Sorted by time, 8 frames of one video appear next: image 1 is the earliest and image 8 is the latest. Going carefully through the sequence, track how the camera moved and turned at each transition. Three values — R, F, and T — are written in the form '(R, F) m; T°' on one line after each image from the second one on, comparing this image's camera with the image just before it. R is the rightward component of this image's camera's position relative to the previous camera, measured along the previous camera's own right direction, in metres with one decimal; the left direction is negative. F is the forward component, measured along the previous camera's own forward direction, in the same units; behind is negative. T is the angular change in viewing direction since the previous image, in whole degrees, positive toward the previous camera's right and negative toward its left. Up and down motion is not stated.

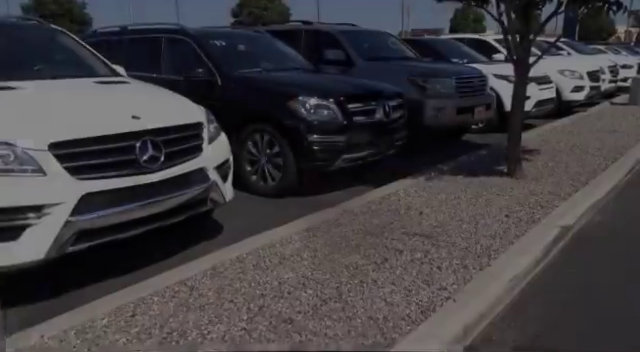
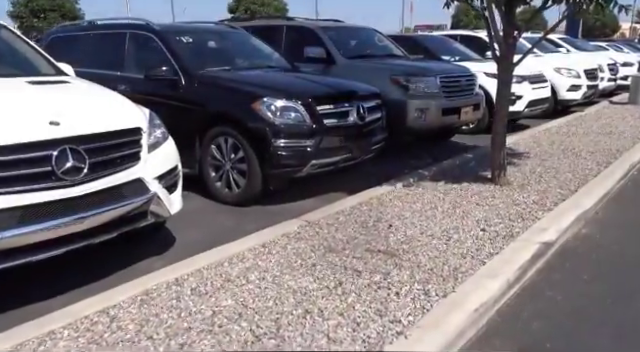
(+0.3, +0.4) m; 0°
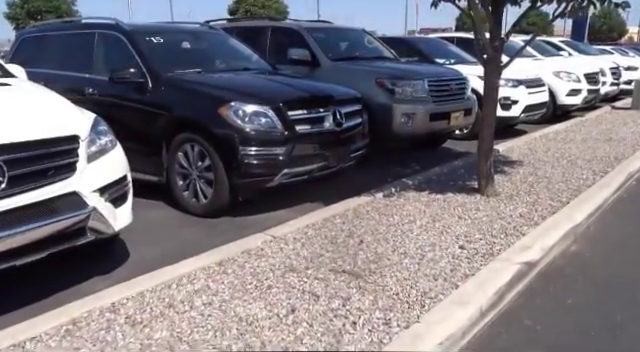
(+0.3, +0.3) m; 0°
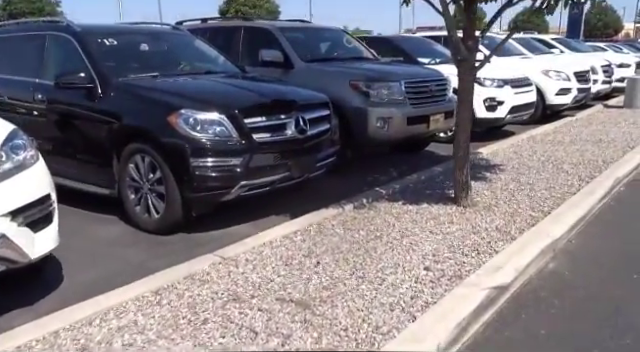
(+0.3, +0.4) m; 0°
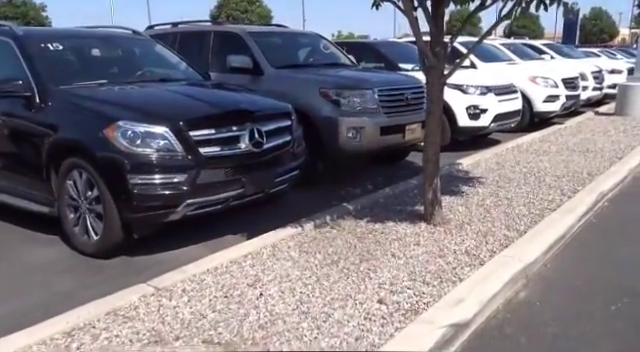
(+0.3, +0.4) m; 0°
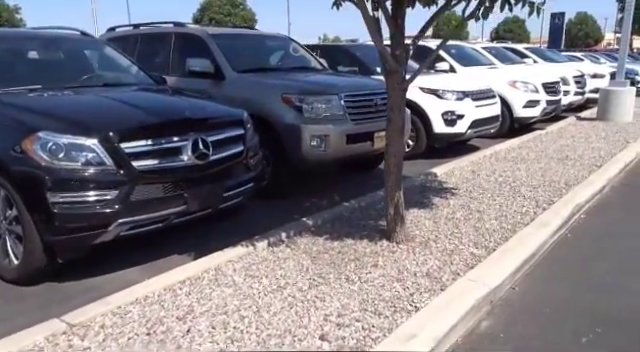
(+0.3, +0.4) m; +1°
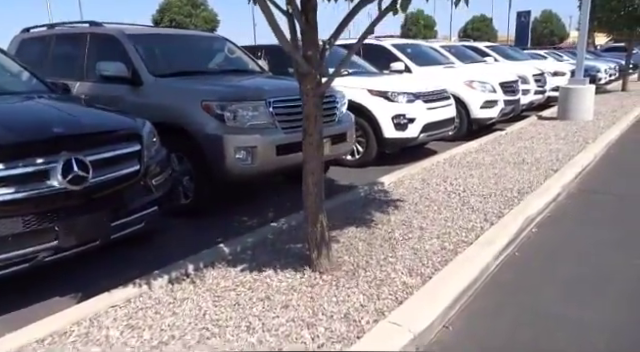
(+0.5, +0.6) m; +3°
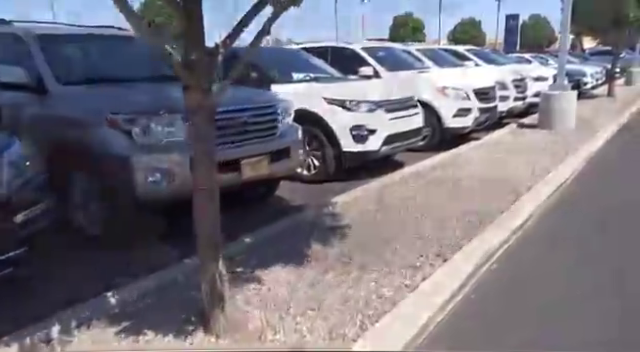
(+0.5, +0.8) m; +1°
